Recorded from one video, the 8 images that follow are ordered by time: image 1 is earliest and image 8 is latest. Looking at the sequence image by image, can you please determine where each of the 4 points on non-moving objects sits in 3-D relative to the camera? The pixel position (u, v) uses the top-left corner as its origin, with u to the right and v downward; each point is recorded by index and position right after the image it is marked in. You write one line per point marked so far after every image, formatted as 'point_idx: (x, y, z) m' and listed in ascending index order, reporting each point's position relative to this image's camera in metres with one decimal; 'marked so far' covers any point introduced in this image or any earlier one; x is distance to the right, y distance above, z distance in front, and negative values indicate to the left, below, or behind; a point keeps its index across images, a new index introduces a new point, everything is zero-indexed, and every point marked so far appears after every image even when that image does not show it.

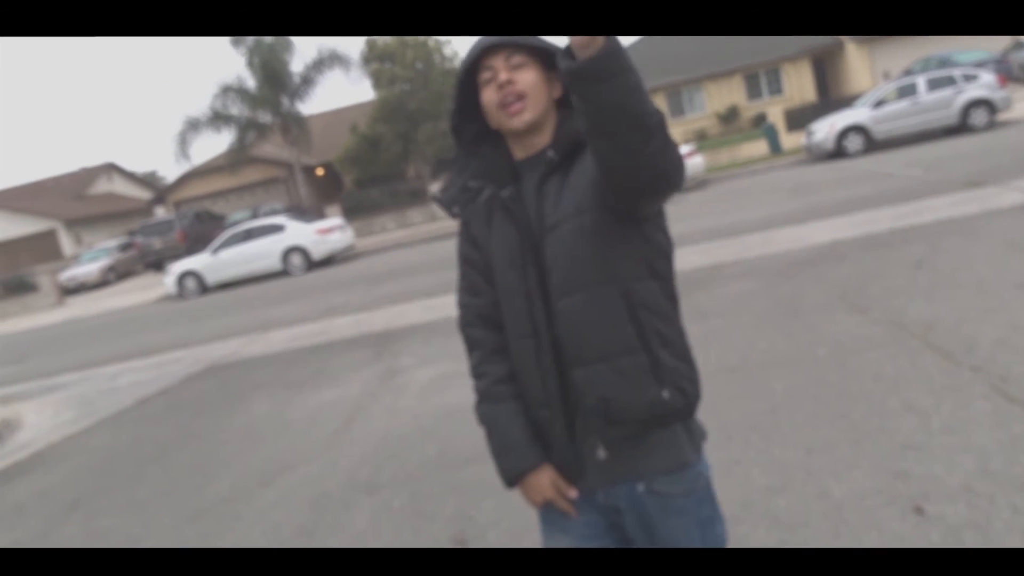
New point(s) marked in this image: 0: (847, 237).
0: (+3.8, +0.6, +9.5) m
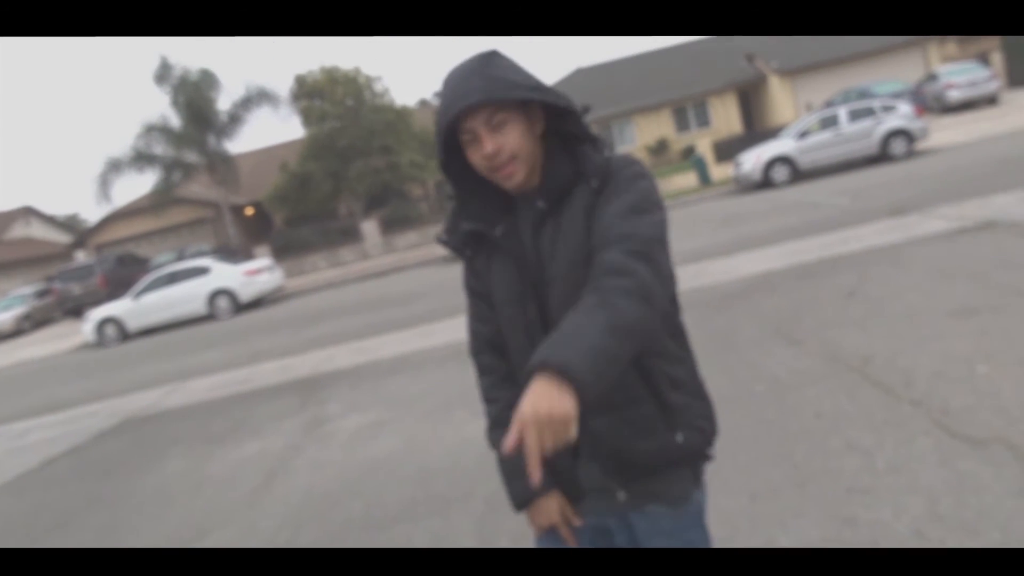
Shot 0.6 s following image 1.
0: (+3.0, +0.2, +9.5) m
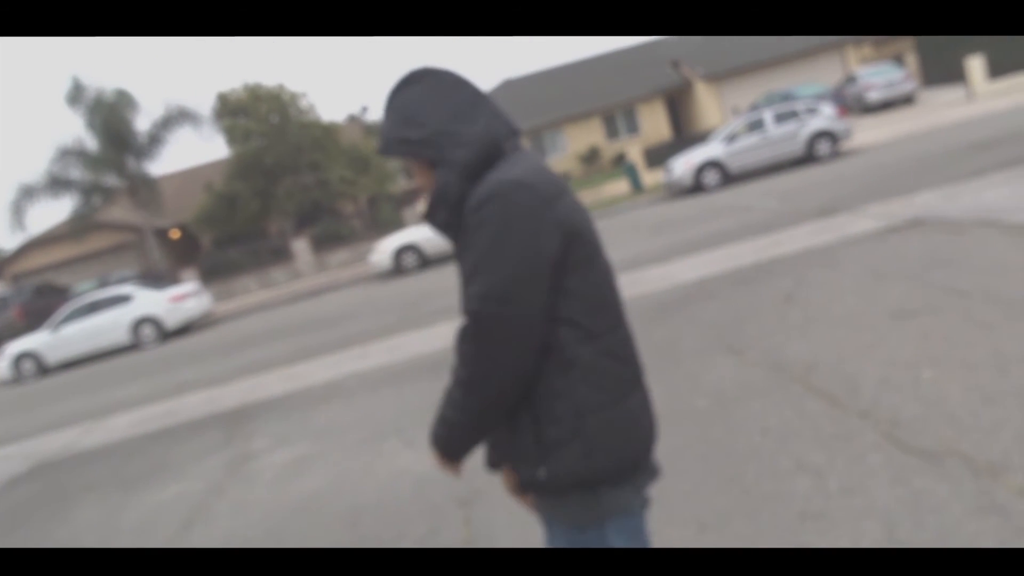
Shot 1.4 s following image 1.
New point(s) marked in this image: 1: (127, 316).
0: (+2.2, +0.2, +9.4) m
1: (-8.6, -0.6, +19.0) m
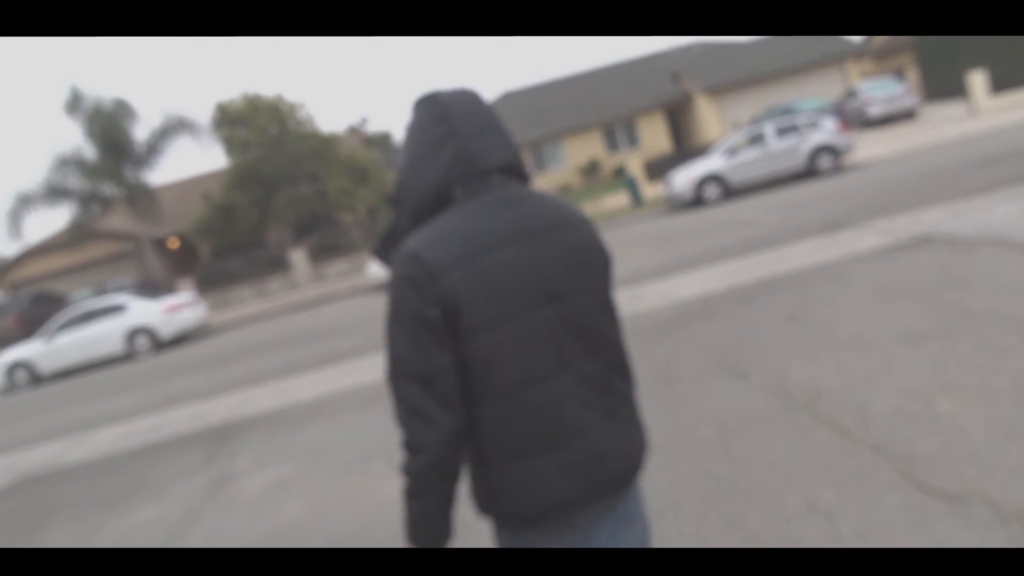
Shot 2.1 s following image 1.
0: (+2.2, 0.0, +9.2) m
1: (-8.7, -0.9, +18.8) m
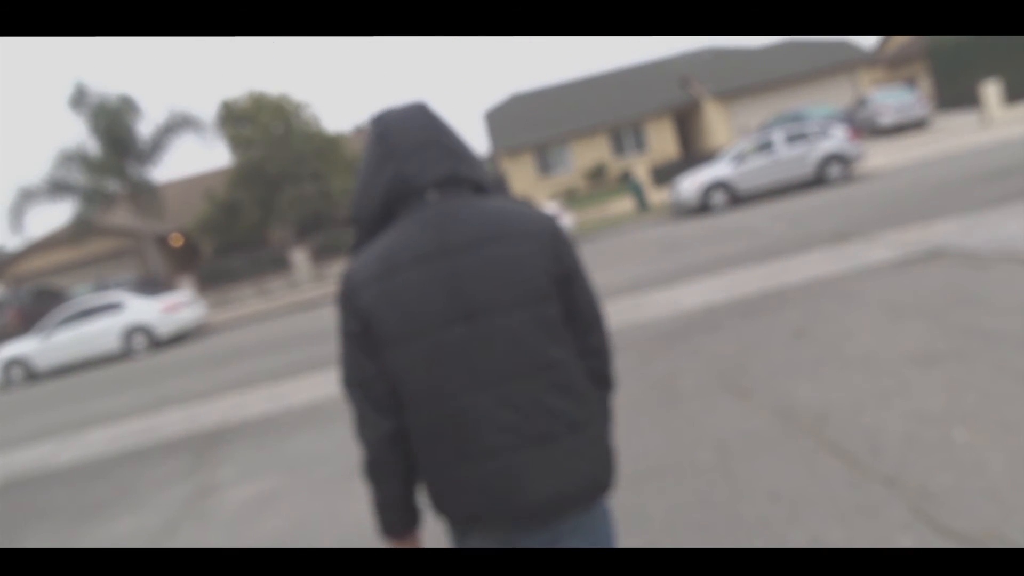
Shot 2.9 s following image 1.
0: (+2.2, -0.1, +8.9) m
1: (-8.7, -0.8, +18.6) m
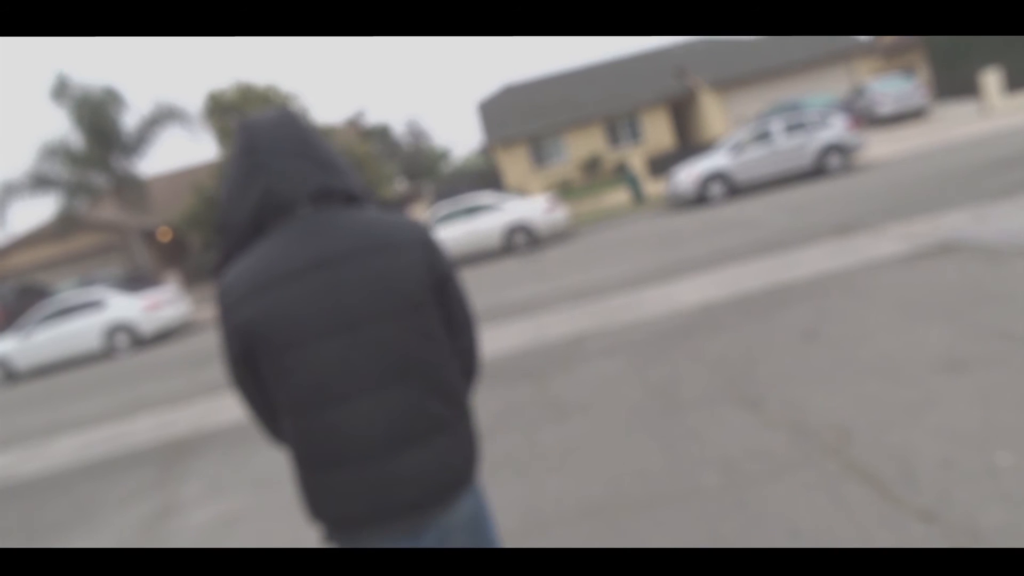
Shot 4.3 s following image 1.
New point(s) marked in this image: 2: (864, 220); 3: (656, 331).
0: (+2.1, -0.1, +8.4) m
1: (-8.8, -0.7, +18.1) m
2: (+4.8, +0.9, +11.6) m
3: (+1.3, -0.4, +7.6) m
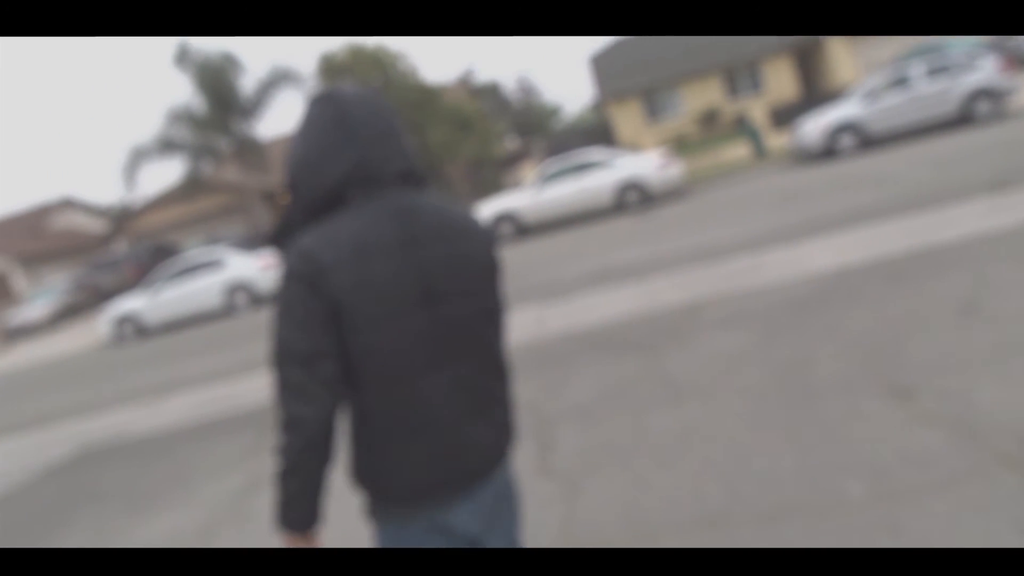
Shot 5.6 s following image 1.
0: (+3.1, +0.2, +7.6) m
1: (-6.4, +0.1, +18.6) m
2: (+6.2, +1.4, +10.3) m
3: (+2.2, -0.1, +6.9) m
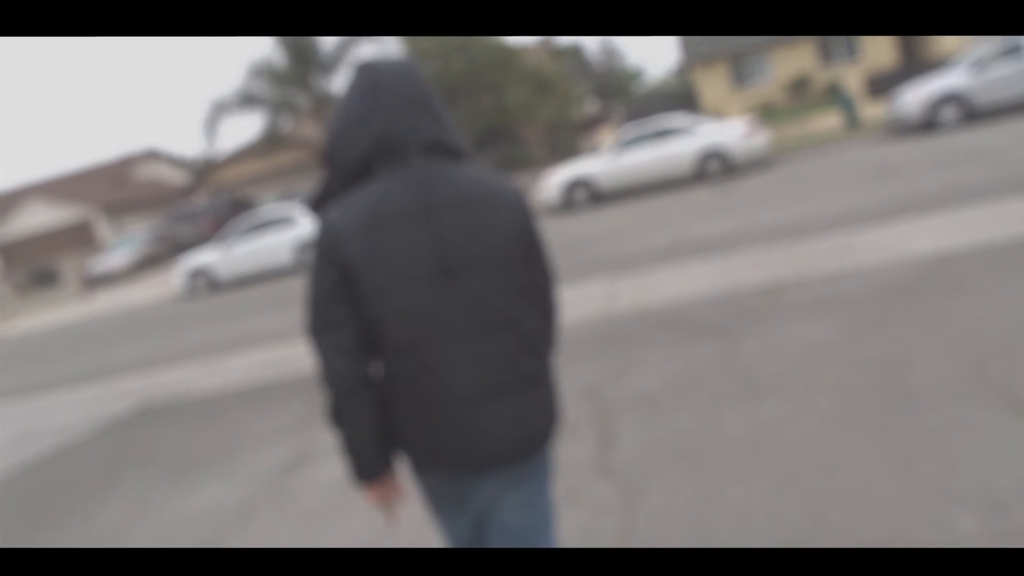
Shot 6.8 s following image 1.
0: (+3.7, +0.3, +6.9) m
1: (-4.9, +1.1, +18.6) m
2: (+7.0, +1.5, +9.2) m
3: (+2.7, 0.0, +6.3) m
